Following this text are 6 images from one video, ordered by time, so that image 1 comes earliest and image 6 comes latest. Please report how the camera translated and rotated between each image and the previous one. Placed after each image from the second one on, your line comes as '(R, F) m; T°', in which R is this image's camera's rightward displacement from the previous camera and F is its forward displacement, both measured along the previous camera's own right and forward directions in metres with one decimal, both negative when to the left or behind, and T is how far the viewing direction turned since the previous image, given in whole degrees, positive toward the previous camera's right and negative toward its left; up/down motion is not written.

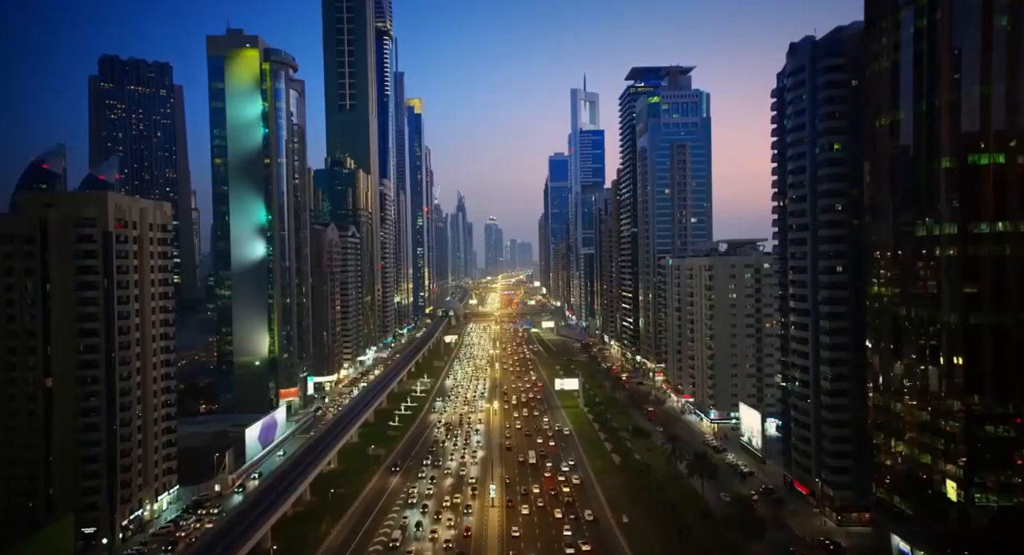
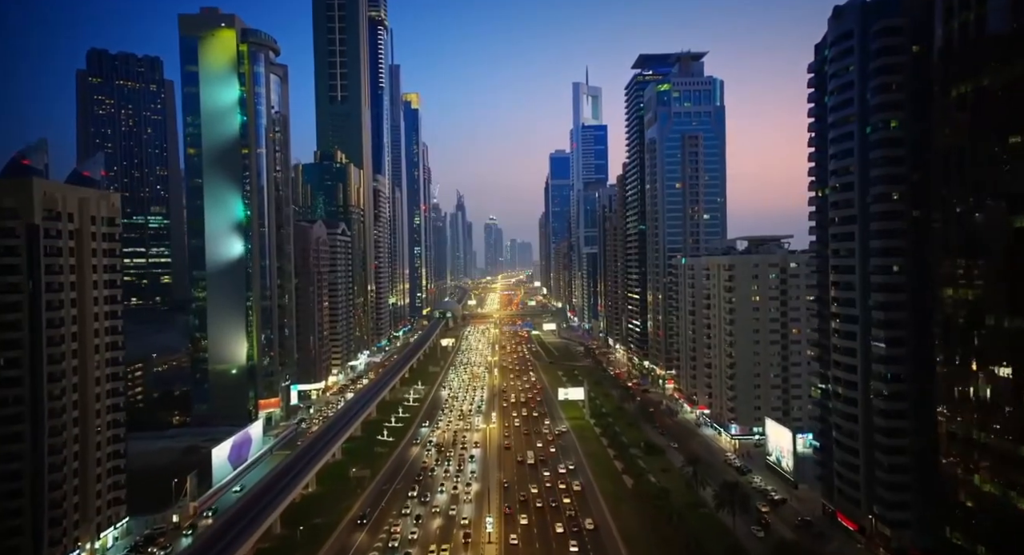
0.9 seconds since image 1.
(0.0, +4.4) m; 0°
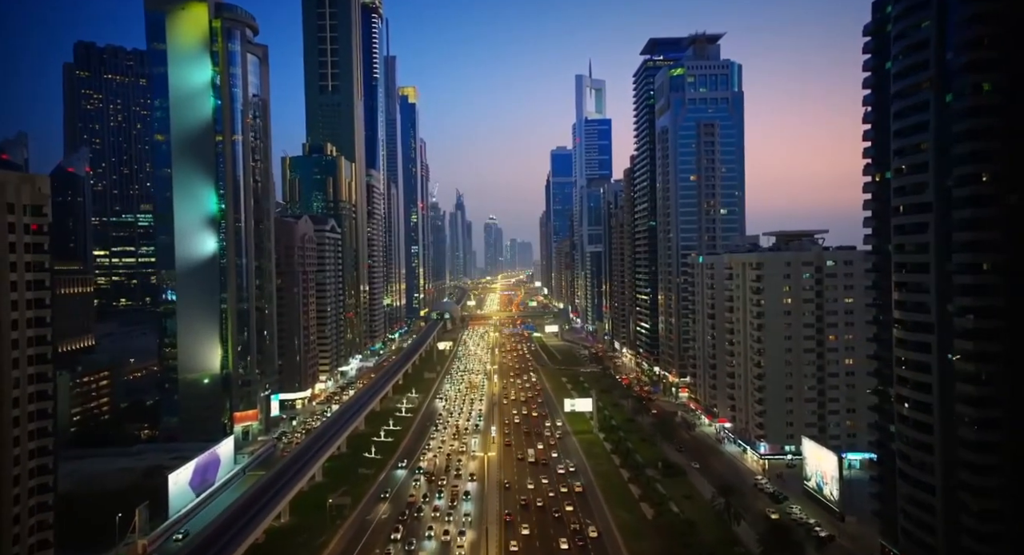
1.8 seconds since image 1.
(-0.1, +4.6) m; 0°
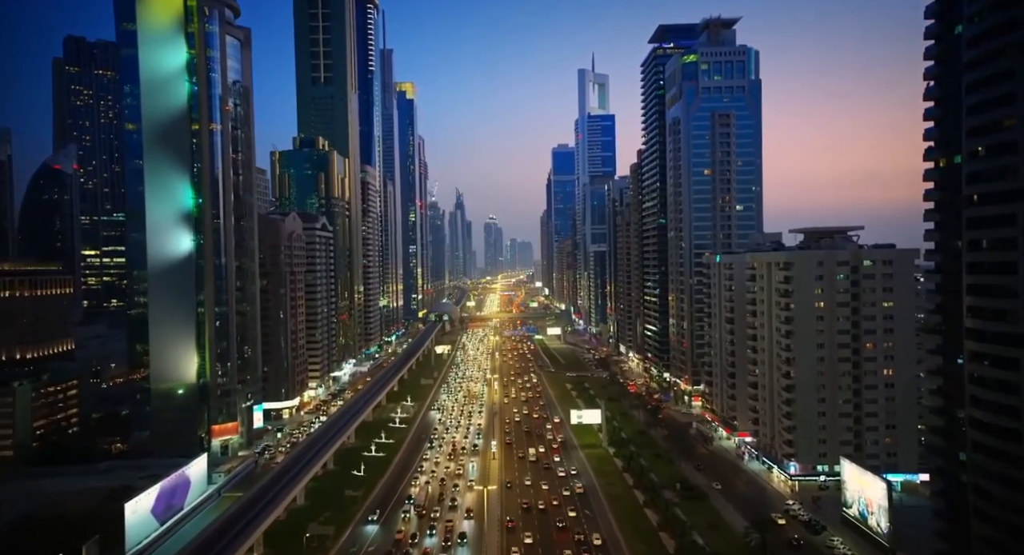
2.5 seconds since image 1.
(-0.1, +3.7) m; 0°
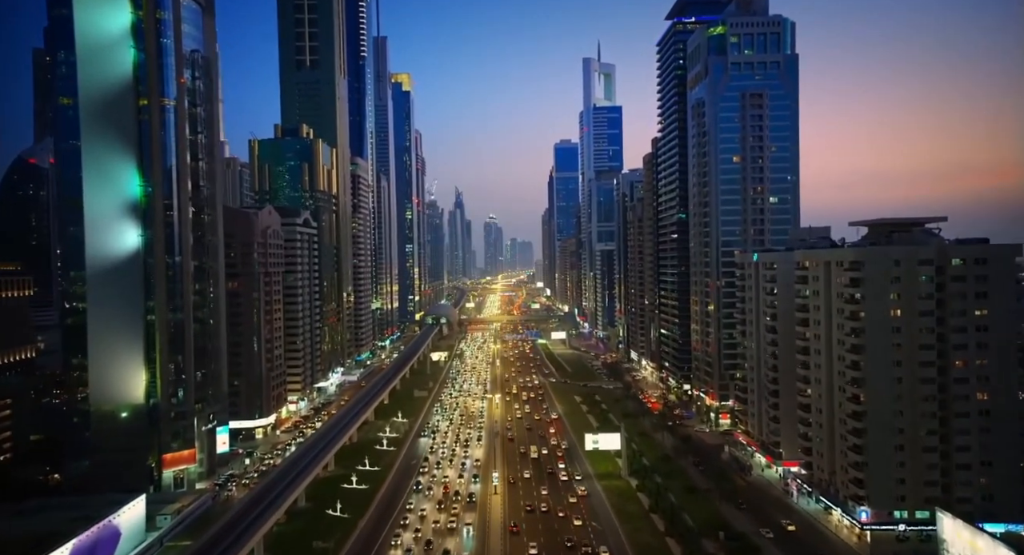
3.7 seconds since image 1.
(-0.3, +6.3) m; 0°
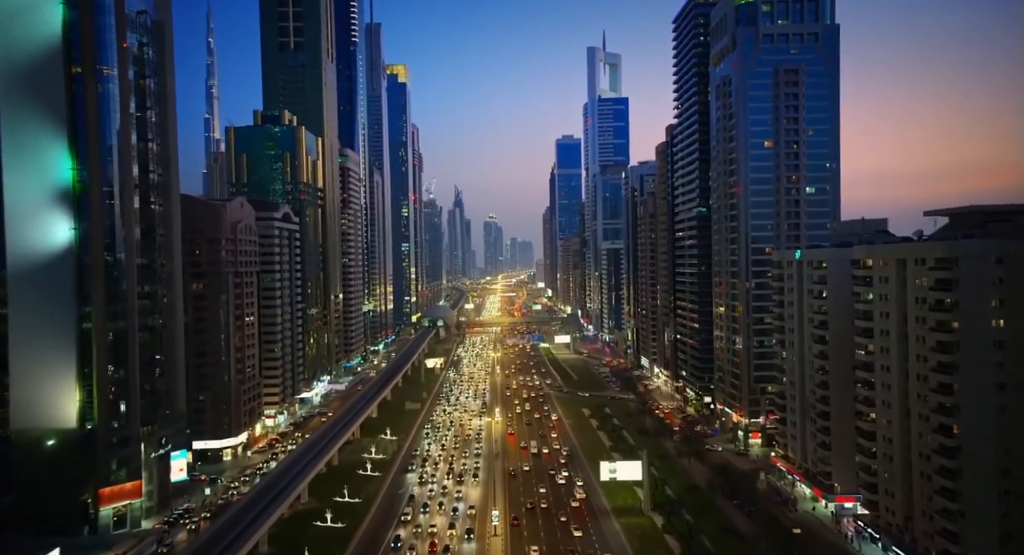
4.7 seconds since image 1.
(-0.1, +5.6) m; 0°
